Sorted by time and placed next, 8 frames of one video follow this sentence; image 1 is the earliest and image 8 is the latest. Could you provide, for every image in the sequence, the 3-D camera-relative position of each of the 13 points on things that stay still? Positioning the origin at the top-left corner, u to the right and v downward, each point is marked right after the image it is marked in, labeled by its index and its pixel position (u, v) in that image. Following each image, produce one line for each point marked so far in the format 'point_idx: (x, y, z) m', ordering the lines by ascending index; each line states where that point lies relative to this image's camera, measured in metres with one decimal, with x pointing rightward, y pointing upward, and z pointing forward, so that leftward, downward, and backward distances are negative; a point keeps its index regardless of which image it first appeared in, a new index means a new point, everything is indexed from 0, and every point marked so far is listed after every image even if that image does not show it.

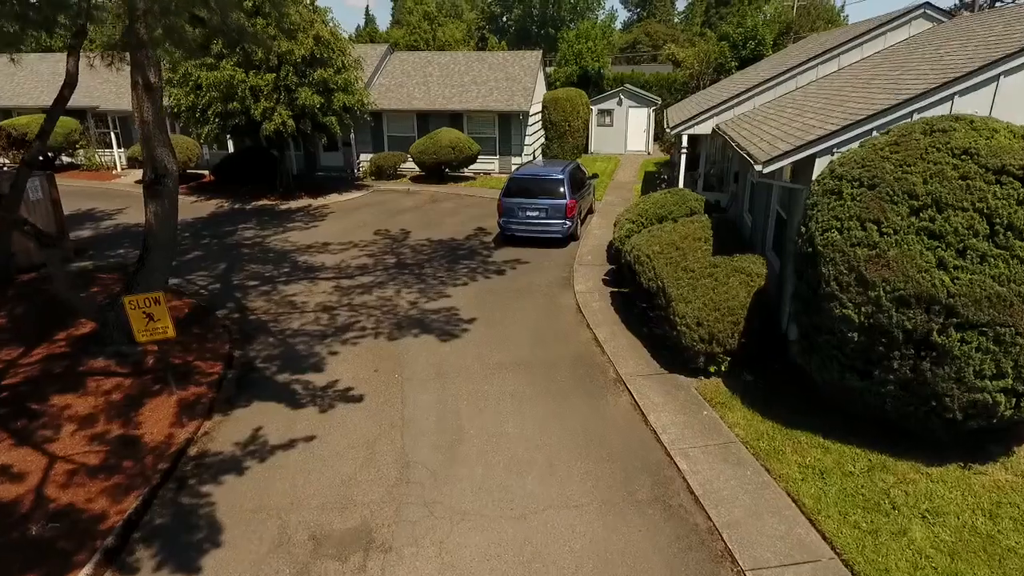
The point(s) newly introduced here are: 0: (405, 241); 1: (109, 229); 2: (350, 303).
0: (-2.6, +1.1, +15.6) m
1: (-11.0, +1.6, +17.4) m
2: (-2.9, -0.3, +11.4) m
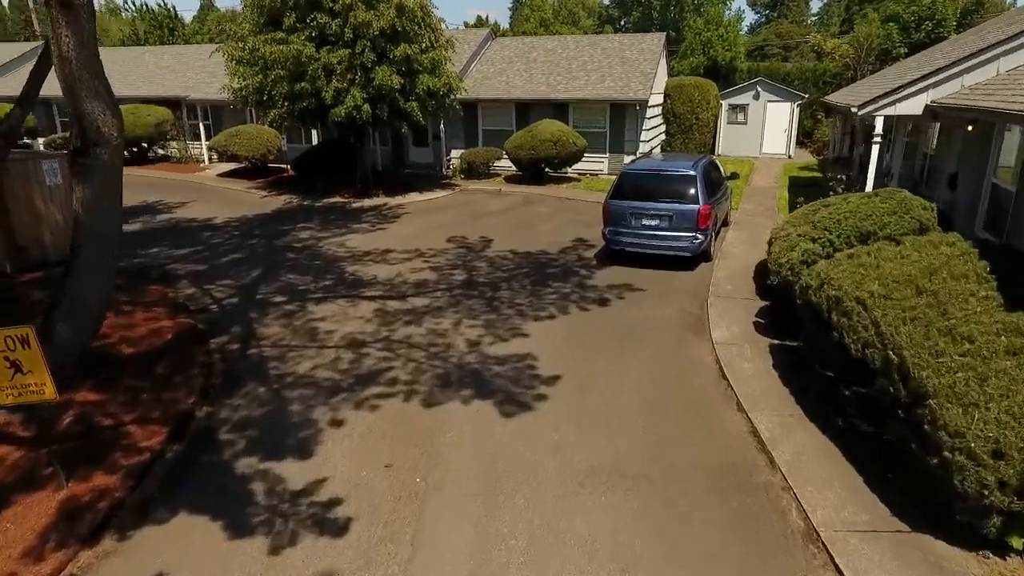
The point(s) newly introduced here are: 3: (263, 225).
0: (-0.6, +0.7, +12.3) m
1: (-8.5, +1.5, +15.4) m
2: (-1.6, -0.6, +8.2) m
3: (-5.8, +1.4, +14.9) m
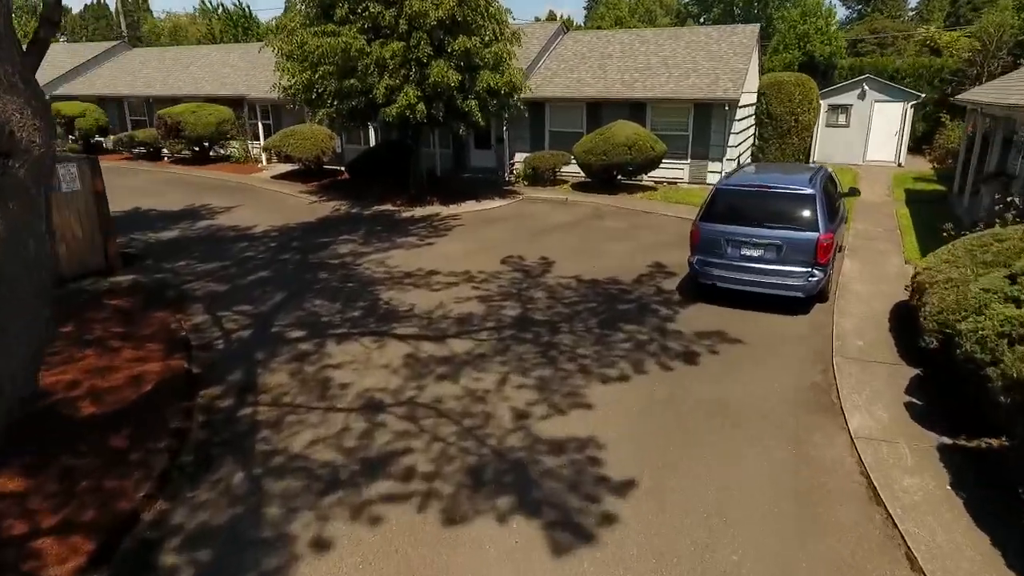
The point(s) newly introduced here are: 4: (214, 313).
0: (+0.5, +0.2, +10.4) m
1: (-7.0, +1.3, +14.4) m
2: (-1.0, -1.1, +6.4) m
3: (-4.4, +1.1, +13.6) m
4: (-4.2, -0.4, +9.1) m
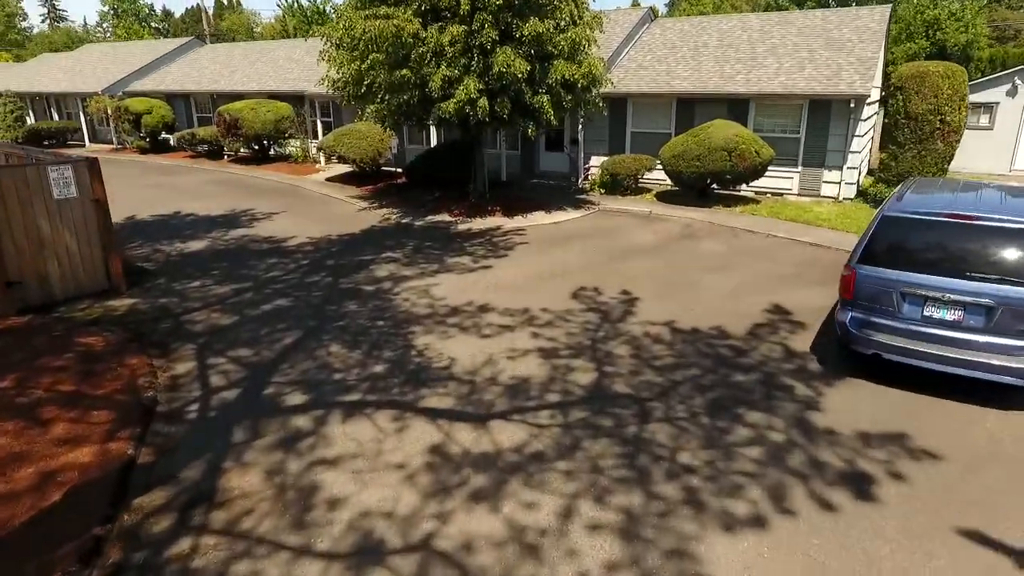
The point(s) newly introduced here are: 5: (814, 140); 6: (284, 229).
0: (+1.4, -0.4, +8.0) m
1: (-5.6, +0.9, +12.7) m
2: (-0.5, -1.7, +4.2) m
3: (-3.1, +0.6, +11.7) m
4: (-3.4, -0.8, +7.2) m
5: (+7.2, +3.5, +15.1) m
6: (-4.9, +1.3, +13.8) m
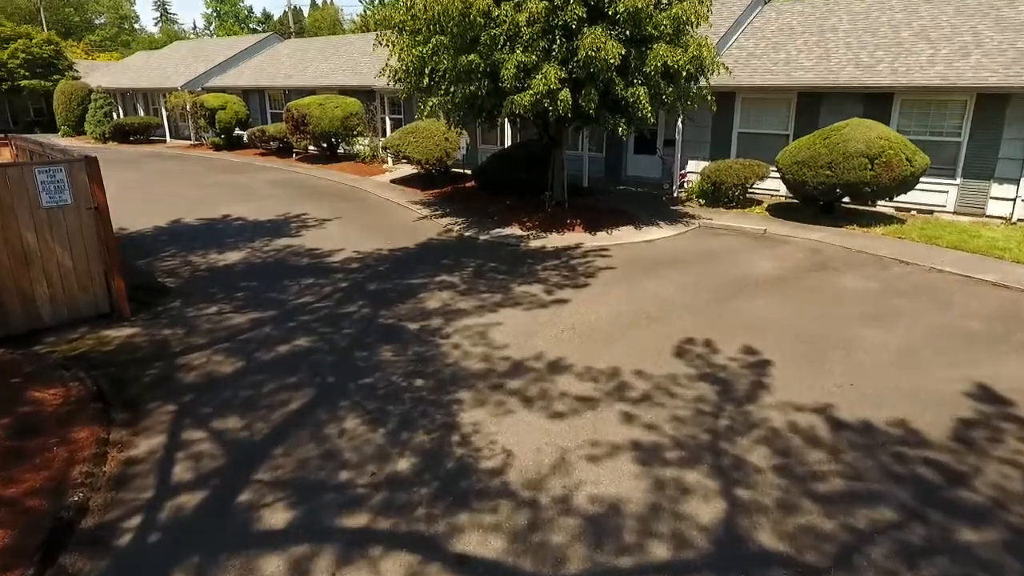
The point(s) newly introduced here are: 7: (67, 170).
0: (+2.2, -1.0, +5.6) m
1: (-4.2, +0.6, +11.1) m
2: (-0.3, -2.2, +2.1) m
3: (-1.9, +0.2, +9.8) m
4: (-2.8, -1.2, +5.3) m
5: (+8.8, +2.7, +12.0) m
6: (-3.4, +0.9, +12.1) m
7: (-5.2, +1.4, +7.4) m
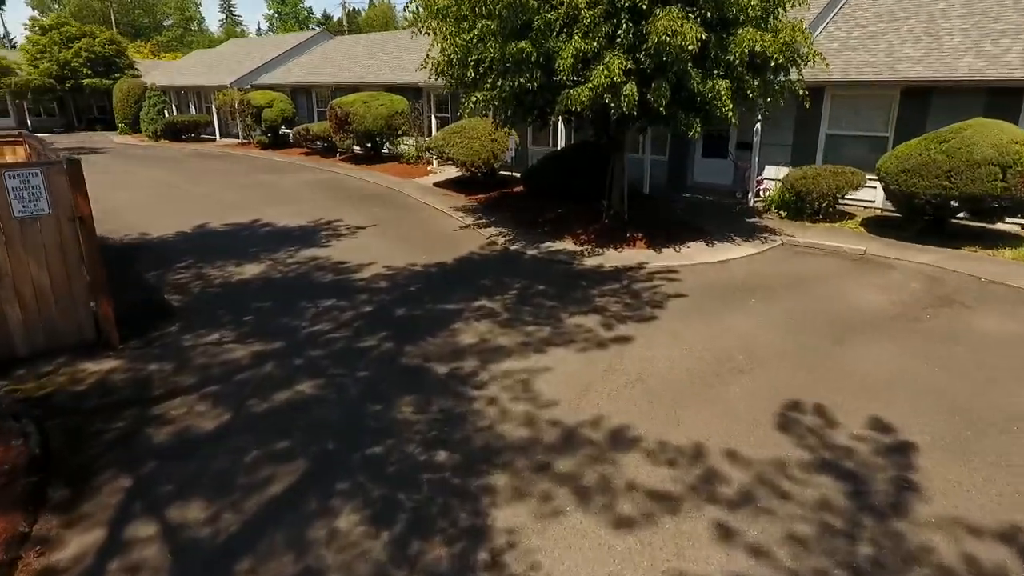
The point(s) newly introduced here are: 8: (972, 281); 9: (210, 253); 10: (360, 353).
0: (+2.5, -1.4, +4.0) m
1: (-3.4, +0.3, +9.9) m
2: (-0.2, -2.5, +0.6) m
3: (-1.2, -0.1, +8.4) m
4: (-2.5, -1.5, +4.1) m
5: (+9.7, +2.1, +9.9) m
6: (-2.5, +0.6, +10.9) m
7: (-4.6, +1.1, +6.3) m
8: (+6.2, +0.1, +8.5) m
9: (-5.2, +0.6, +11.0) m
10: (-1.6, -0.7, +6.7) m
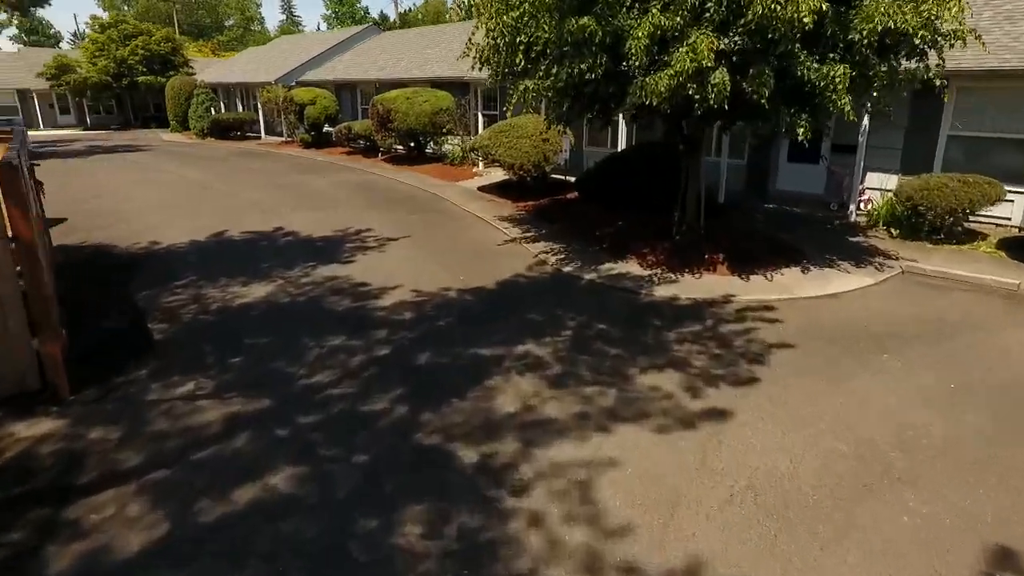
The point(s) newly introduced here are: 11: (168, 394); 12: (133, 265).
0: (+2.7, -1.9, +2.0) m
1: (-2.8, 0.0, +8.4) m
2: (-0.3, -3.0, -1.1) m
3: (-0.7, -0.5, +6.8) m
4: (-2.3, -1.9, +2.5) m
5: (+10.4, +1.5, +7.3) m
6: (-1.8, +0.3, +9.3) m
7: (-4.2, +0.8, +4.9) m
8: (+6.7, -0.5, +6.3) m
9: (-4.4, +0.3, +9.6) m
10: (-1.2, -1.1, +5.1) m
11: (-3.0, -0.9, +5.7) m
12: (-5.8, +0.4, +9.7) m
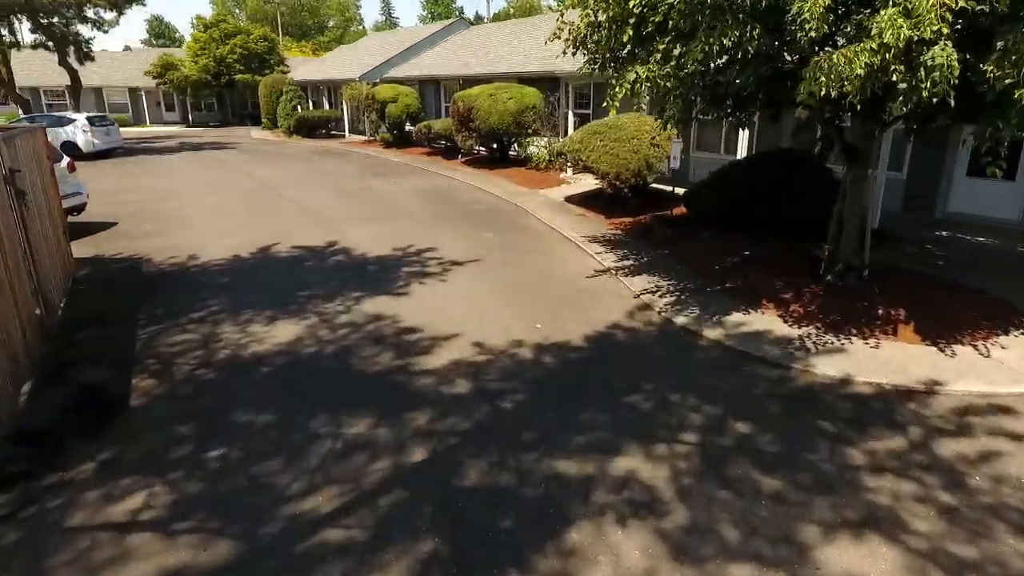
0: (+2.7, -2.6, -0.4) m
1: (-1.8, -0.5, +6.6) m
2: (-0.7, -3.5, -3.2) m
3: (0.0, -1.0, +4.7) m
4: (-2.2, -2.3, +0.6) m
5: (+11.1, +0.5, +3.8) m
6: (-0.7, -0.2, +7.3) m
7: (-3.7, +0.4, +3.3) m
8: (+7.3, -1.3, +3.2) m
9: (-3.3, -0.1, +8.0) m
10: (-0.7, -1.6, +3.1) m
11: (-2.5, -1.4, +3.9) m
12: (-4.6, 0.0, +8.3) m
